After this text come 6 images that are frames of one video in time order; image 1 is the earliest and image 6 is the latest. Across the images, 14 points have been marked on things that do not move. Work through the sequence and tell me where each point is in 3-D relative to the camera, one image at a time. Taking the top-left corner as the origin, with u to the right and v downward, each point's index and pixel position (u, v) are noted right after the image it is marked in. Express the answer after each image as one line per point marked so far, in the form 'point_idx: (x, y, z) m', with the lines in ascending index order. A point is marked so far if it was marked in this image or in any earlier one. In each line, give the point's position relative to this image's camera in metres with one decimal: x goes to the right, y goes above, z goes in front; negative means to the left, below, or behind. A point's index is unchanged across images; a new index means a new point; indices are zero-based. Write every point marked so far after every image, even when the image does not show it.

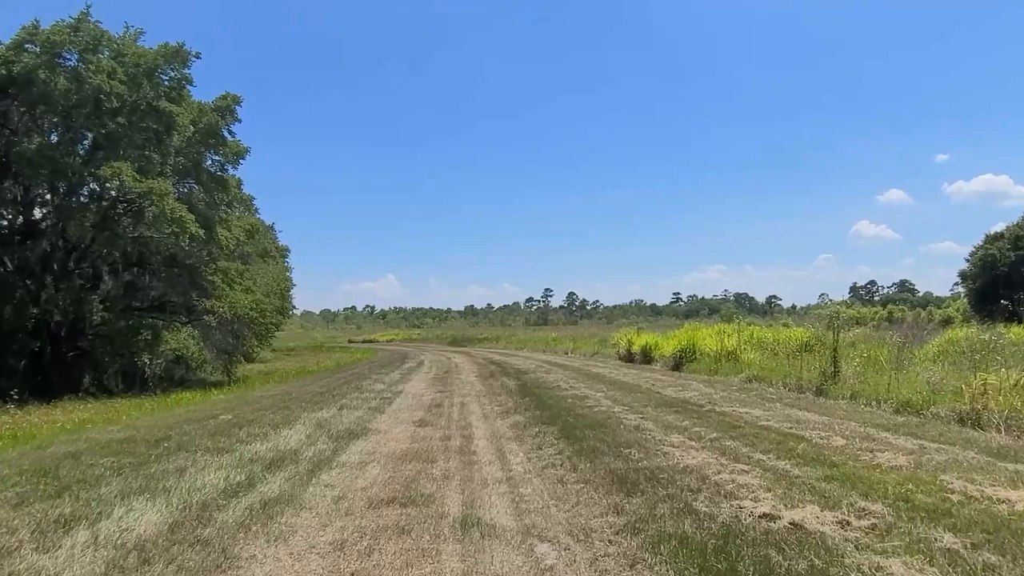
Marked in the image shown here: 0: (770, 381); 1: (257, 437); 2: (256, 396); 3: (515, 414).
0: (+6.4, -2.3, +17.7) m
1: (-3.4, -2.0, +9.7) m
2: (-5.6, -2.3, +15.6) m
3: (+0.1, -2.3, +13.0) m
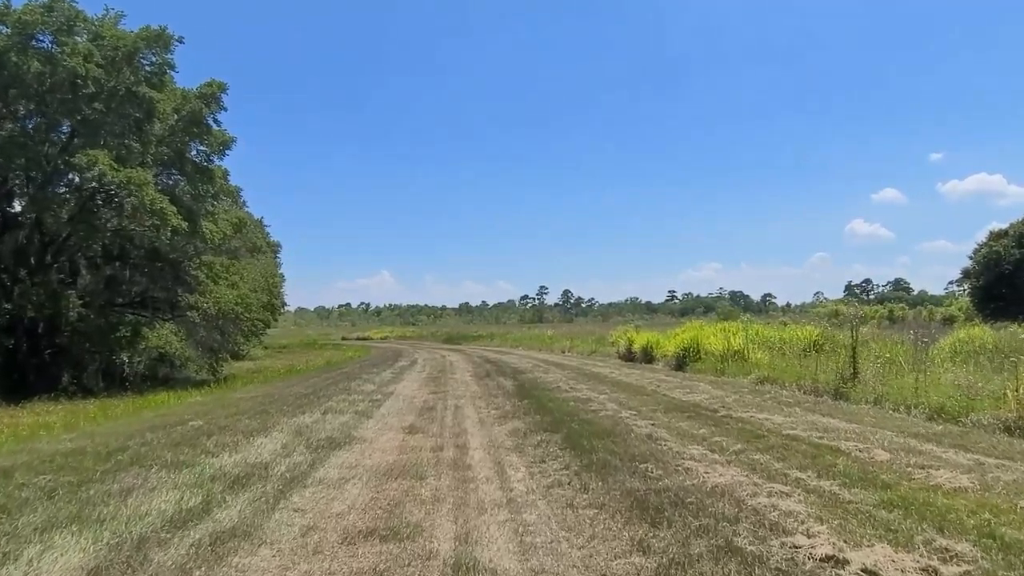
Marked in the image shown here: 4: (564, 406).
0: (+6.3, -2.2, +16.7) m
1: (-3.4, -1.9, +8.6) m
2: (-5.6, -2.2, +14.6) m
3: (0.0, -2.2, +12.0) m
4: (+1.0, -2.2, +13.3) m
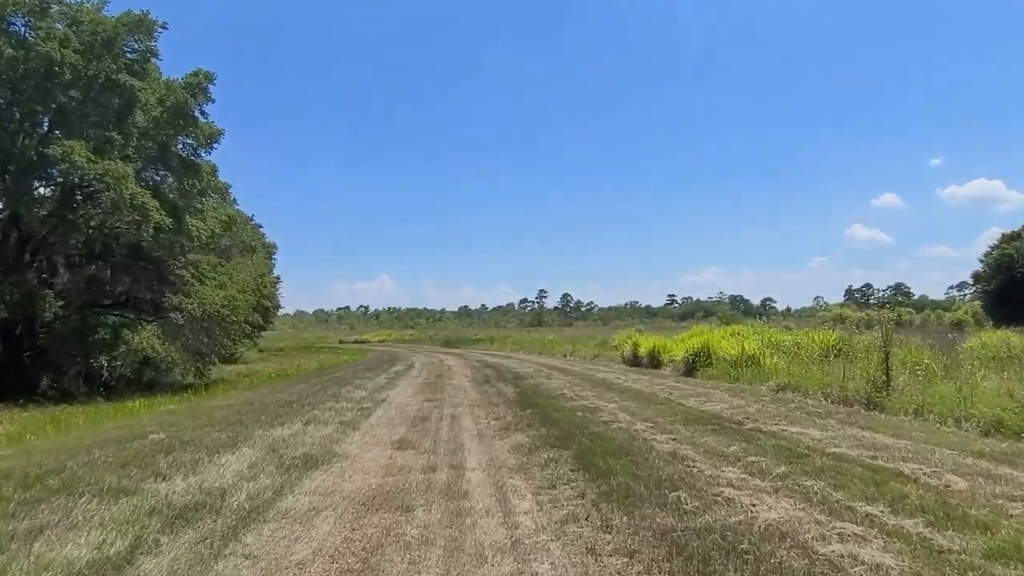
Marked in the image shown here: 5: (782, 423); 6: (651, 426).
0: (+6.4, -2.2, +15.5) m
1: (-3.4, -1.9, +7.4) m
2: (-5.6, -2.2, +13.3) m
3: (+0.1, -2.2, +10.8) m
4: (+1.0, -2.2, +12.1) m
5: (+4.1, -2.1, +11.0) m
6: (+2.1, -2.1, +10.9) m
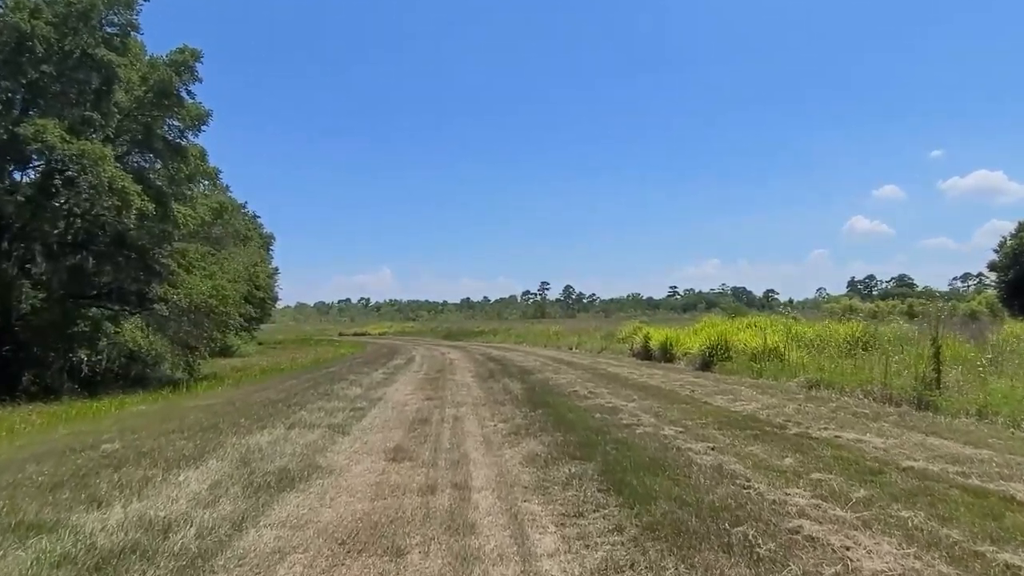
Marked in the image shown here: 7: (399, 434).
0: (+6.5, -2.0, +14.1) m
1: (-3.2, -1.7, +6.1) m
2: (-5.4, -2.0, +12.0) m
3: (+0.2, -2.0, +9.5) m
4: (+1.1, -2.0, +10.8) m
5: (+4.3, -1.9, +9.7) m
6: (+2.3, -1.9, +9.5) m
7: (-1.6, -2.0, +10.0) m
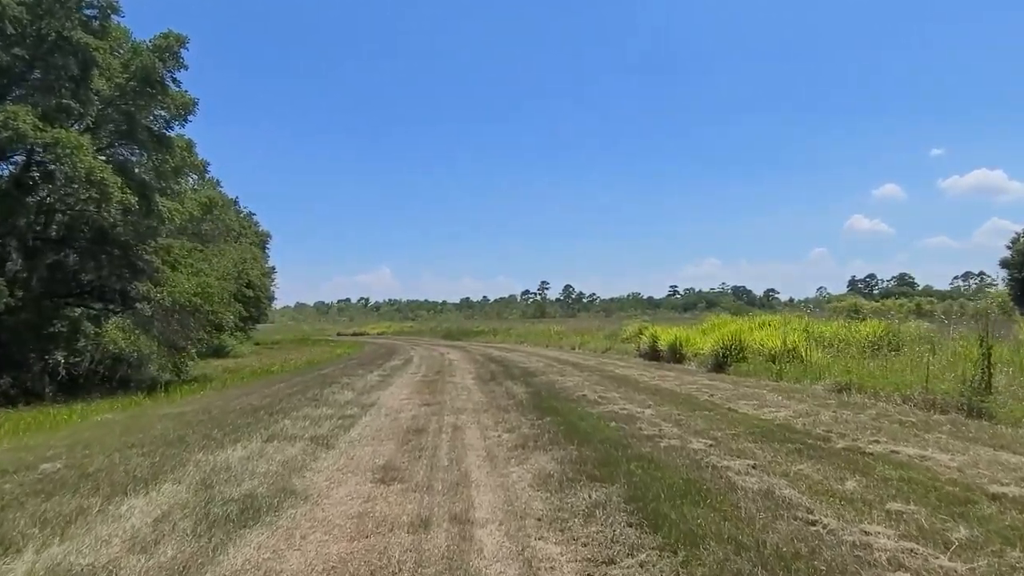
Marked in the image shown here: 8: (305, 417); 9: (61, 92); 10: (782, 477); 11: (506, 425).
0: (+6.6, -1.9, +13.0) m
1: (-3.2, -1.7, +4.9) m
2: (-5.4, -1.9, +10.9) m
3: (+0.3, -1.9, +8.3) m
4: (+1.2, -1.9, +9.6) m
5: (+4.4, -1.8, +8.5) m
6: (+2.3, -1.8, +8.4) m
7: (-1.5, -2.0, +8.9) m
8: (-3.2, -2.0, +11.1) m
9: (-12.1, +5.3, +19.2) m
10: (+2.5, -1.7, +6.6) m
11: (-0.1, -2.0, +10.5) m
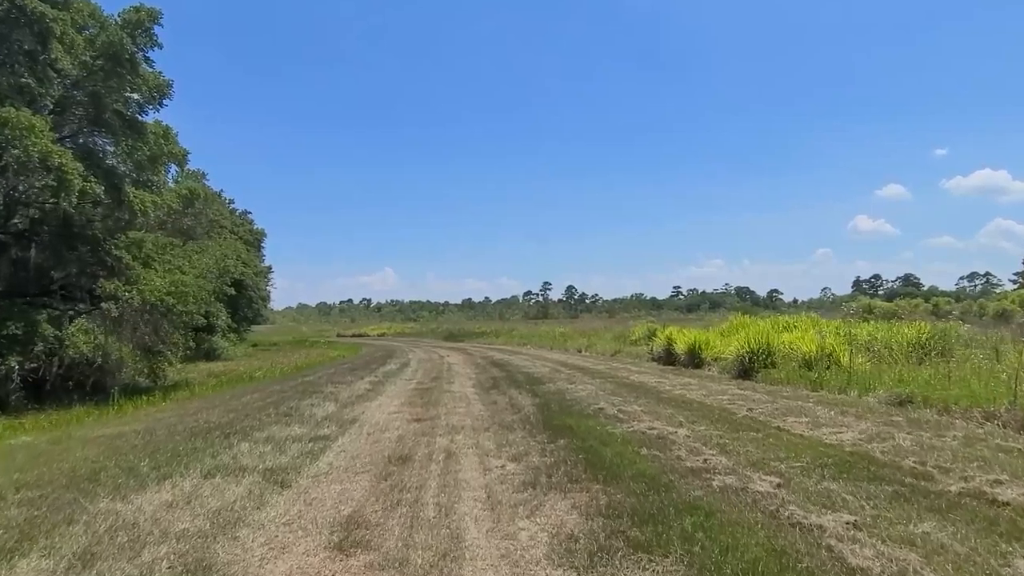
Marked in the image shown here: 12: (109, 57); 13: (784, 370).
0: (+6.7, -1.8, +11.0) m
1: (-3.1, -1.6, +3.0) m
2: (-5.3, -1.9, +8.9) m
3: (+0.4, -1.8, +6.4) m
4: (+1.3, -1.8, +7.6) m
5: (+4.4, -1.7, +6.5) m
6: (+2.4, -1.8, +6.4) m
7: (-1.4, -1.9, +6.9) m
8: (-3.1, -1.9, +9.2) m
9: (-11.9, +5.3, +17.3) m
10: (+2.5, -1.7, +4.6) m
11: (0.0, -2.0, +8.6) m
12: (-11.0, +6.3, +19.6) m
13: (+7.1, -2.2, +18.7) m
